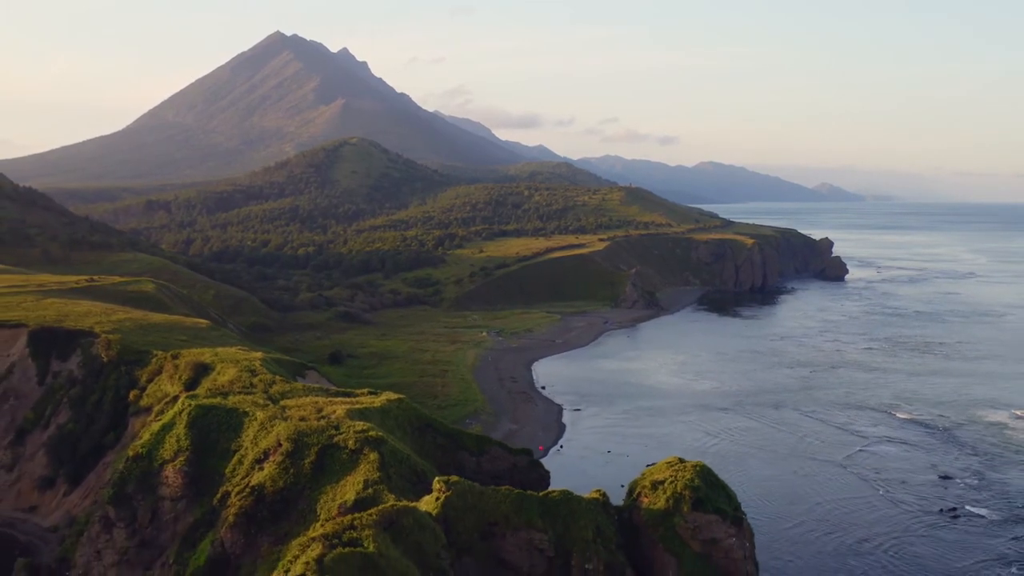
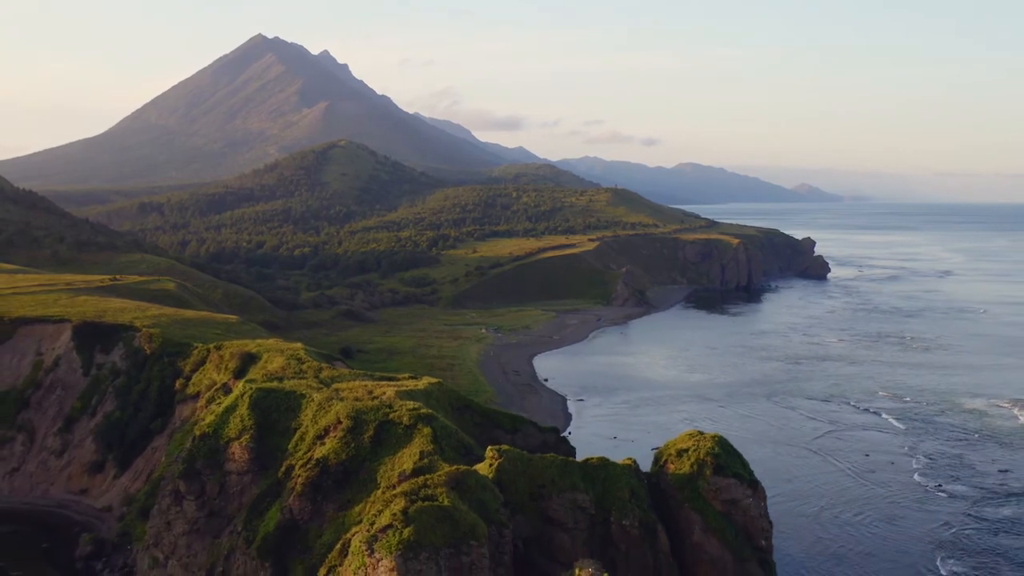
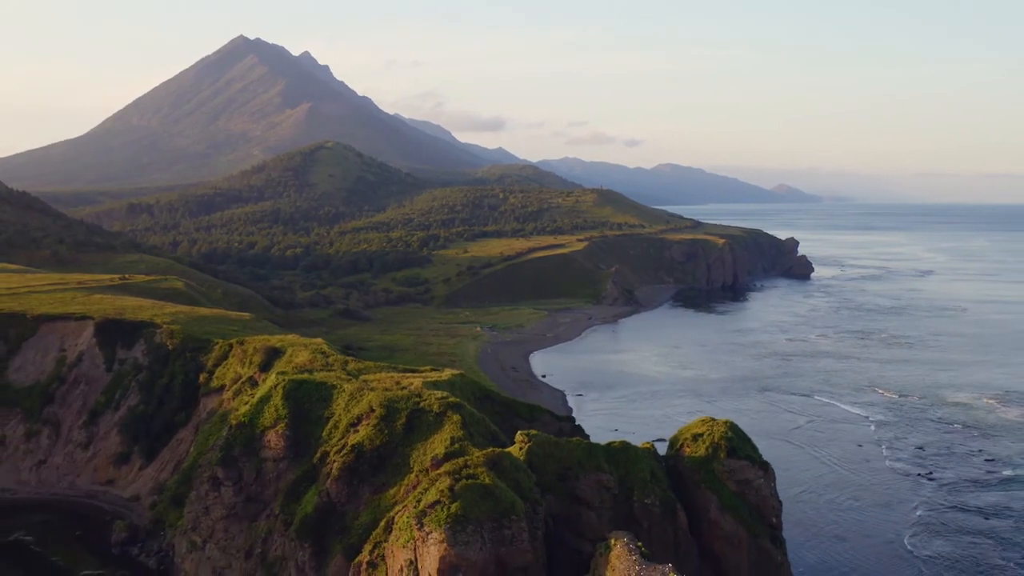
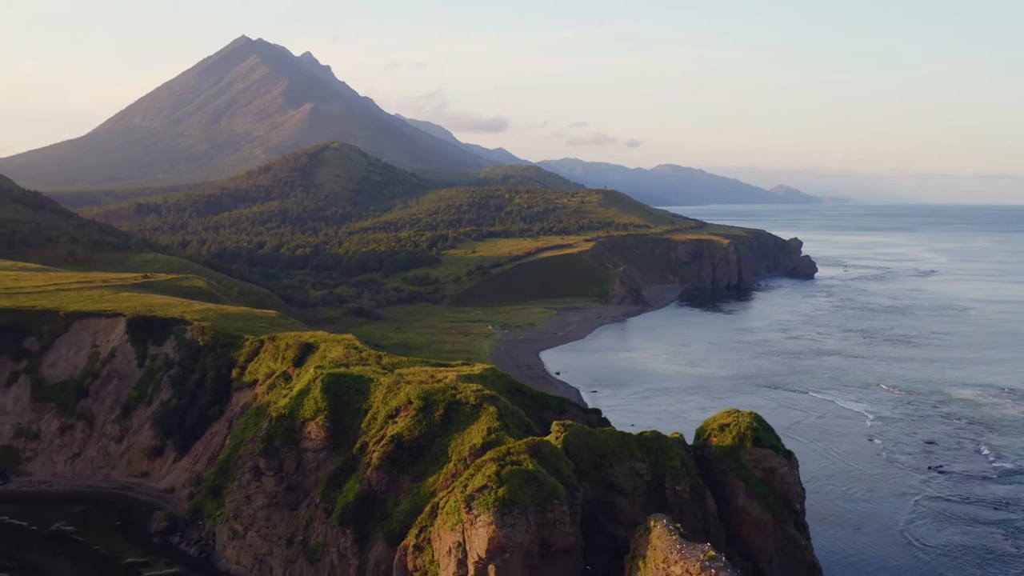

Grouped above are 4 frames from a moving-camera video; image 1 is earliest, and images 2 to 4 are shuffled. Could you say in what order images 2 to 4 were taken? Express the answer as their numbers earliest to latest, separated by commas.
2, 3, 4
